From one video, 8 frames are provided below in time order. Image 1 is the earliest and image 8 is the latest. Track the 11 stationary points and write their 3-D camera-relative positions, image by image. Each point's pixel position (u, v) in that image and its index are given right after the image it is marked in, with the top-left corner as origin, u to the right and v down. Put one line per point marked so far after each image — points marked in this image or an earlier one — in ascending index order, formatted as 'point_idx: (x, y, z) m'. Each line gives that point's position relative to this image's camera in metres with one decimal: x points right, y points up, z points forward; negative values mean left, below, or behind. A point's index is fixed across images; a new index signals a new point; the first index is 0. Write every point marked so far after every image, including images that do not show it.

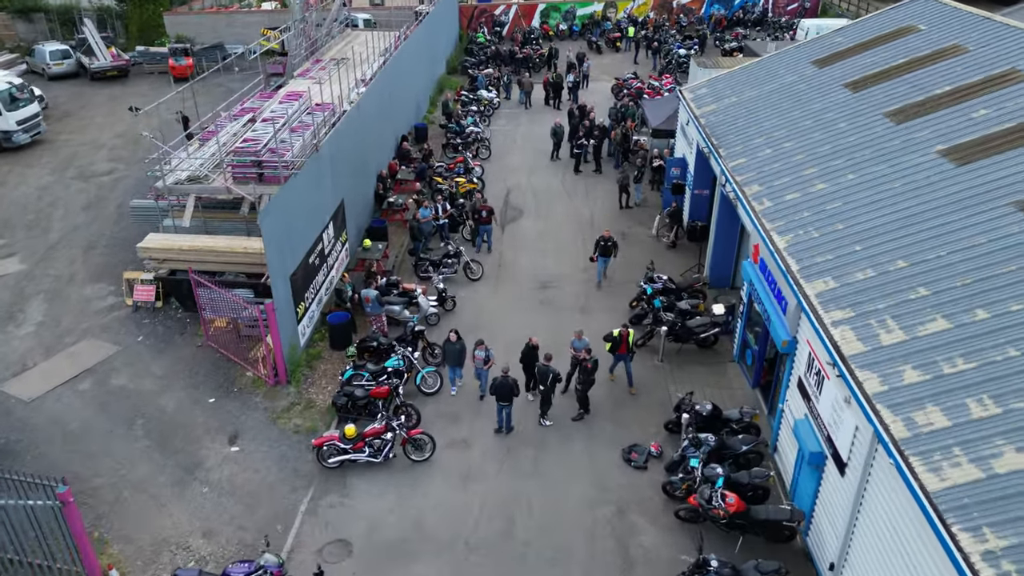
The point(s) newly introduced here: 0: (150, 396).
0: (-5.9, -1.8, +12.6) m
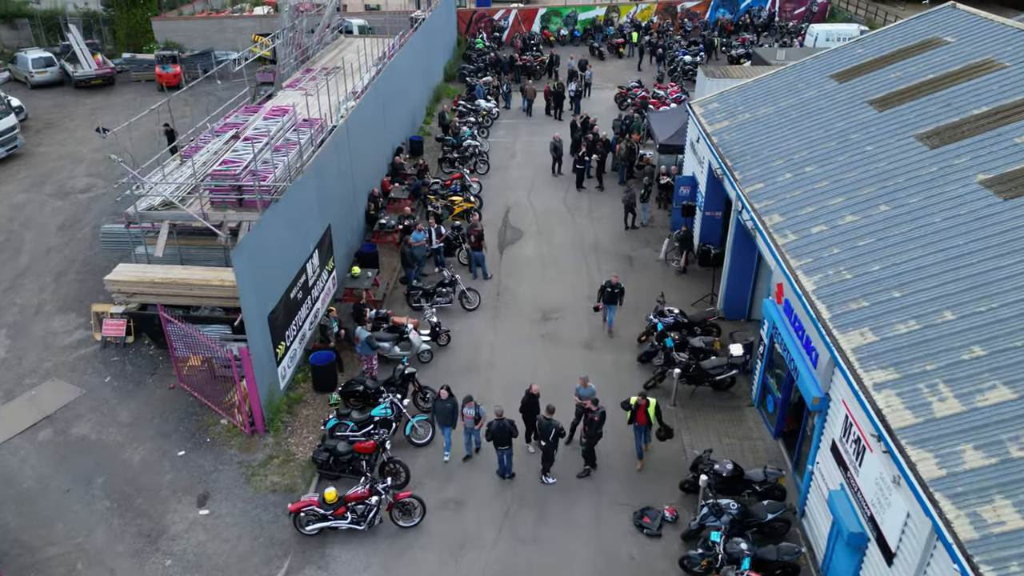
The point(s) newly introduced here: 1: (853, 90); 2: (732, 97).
0: (-5.9, -2.4, +11.5) m
1: (+6.6, +3.8, +15.1) m
2: (+5.0, +4.4, +17.6) m
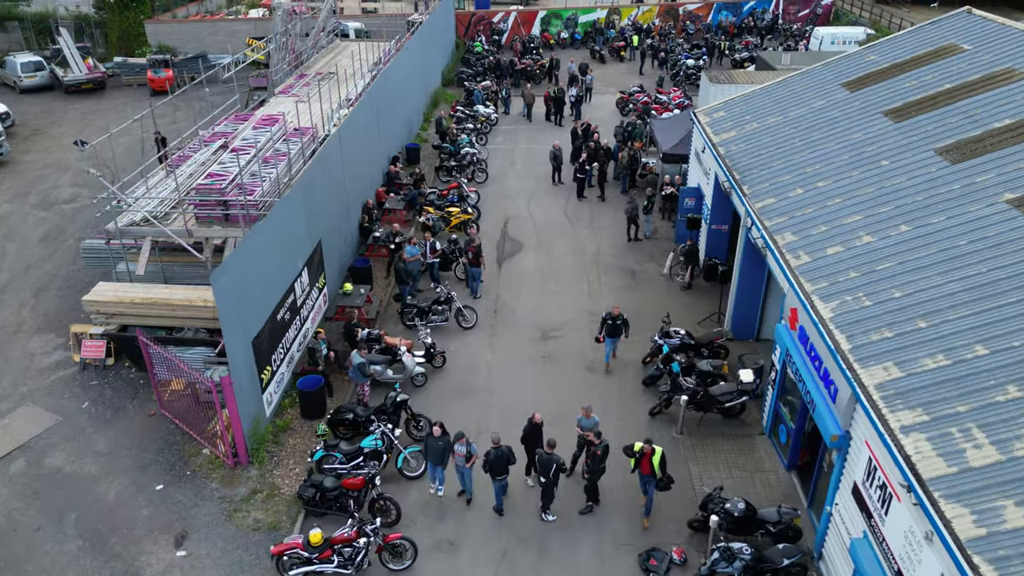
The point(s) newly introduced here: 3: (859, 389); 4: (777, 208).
0: (-5.9, -2.7, +10.9) m
1: (+6.6, +3.5, +14.5) m
2: (+5.0, +4.0, +17.0) m
3: (+3.7, -1.1, +8.2) m
4: (+4.2, +1.3, +12.4) m
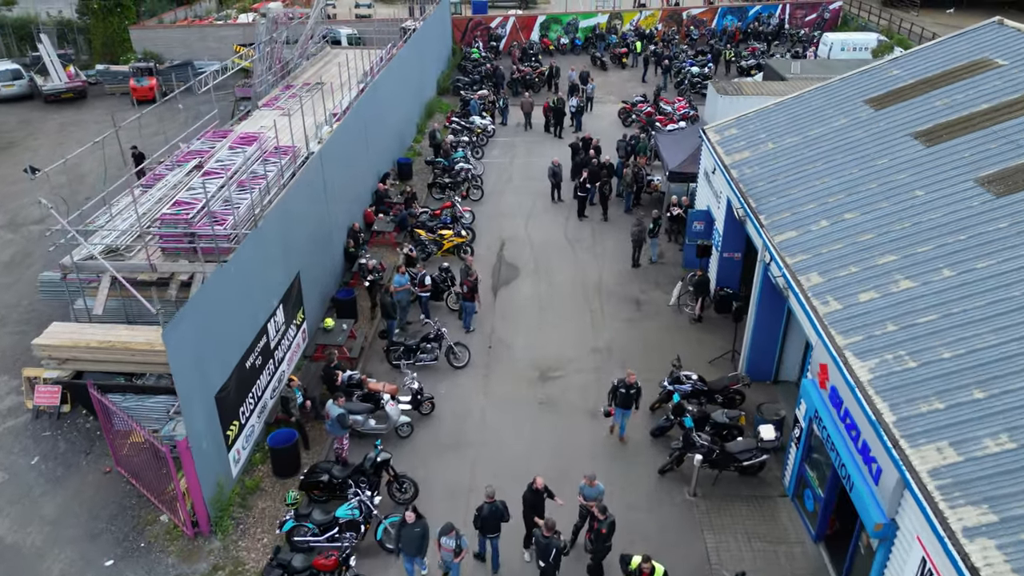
0: (-6.0, -3.3, +9.7) m
1: (+6.5, +2.9, +13.3) m
2: (+4.9, +3.4, +15.8) m
3: (+3.6, -1.7, +7.0) m
4: (+4.2, +0.6, +11.2) m
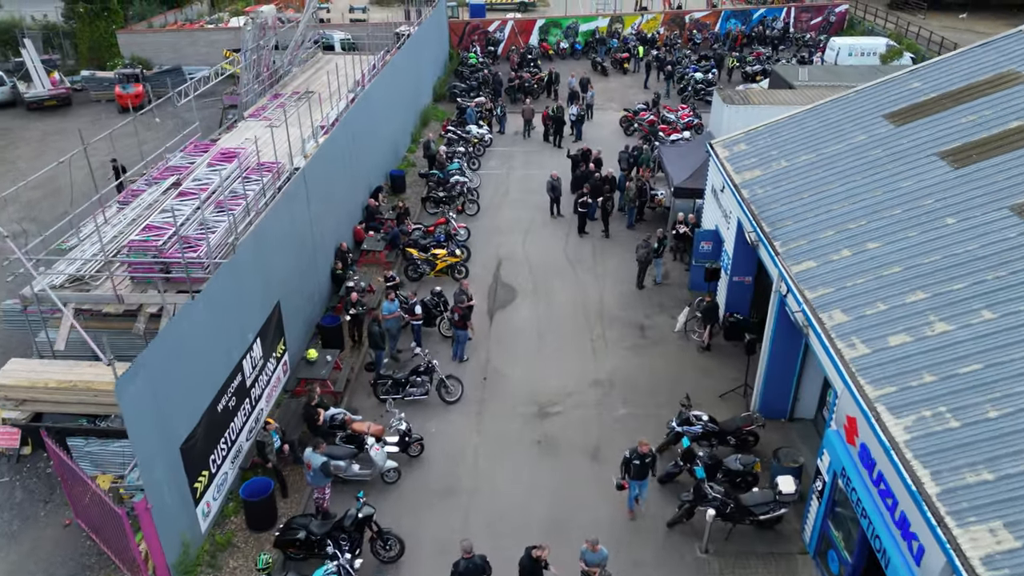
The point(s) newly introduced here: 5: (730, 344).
0: (-6.1, -3.8, +8.8) m
1: (+6.5, +2.4, +12.4) m
2: (+4.8, +2.9, +15.0) m
3: (+3.5, -2.2, +6.2) m
4: (+4.1, +0.2, +10.3) m
5: (+4.0, -1.0, +14.1) m
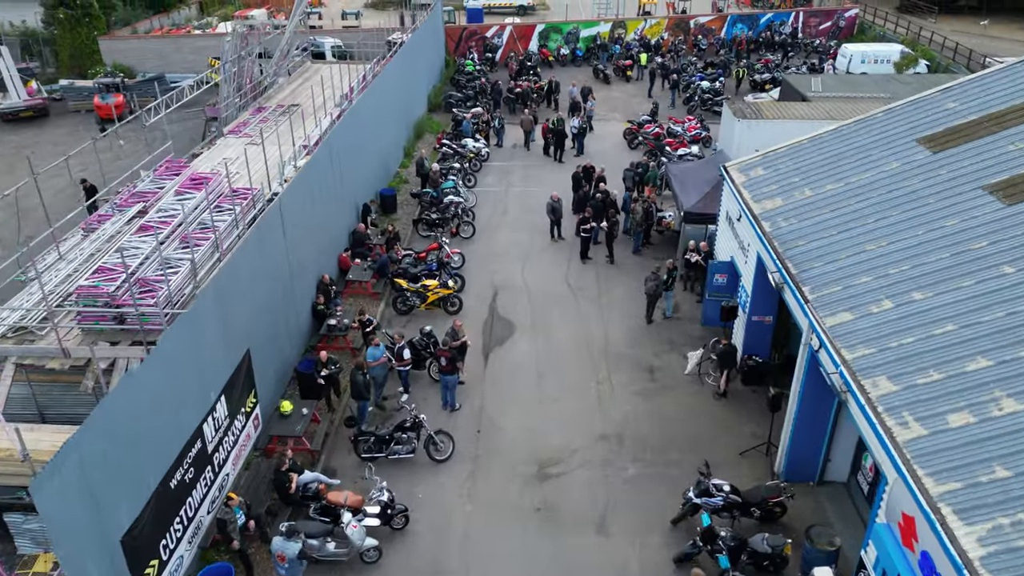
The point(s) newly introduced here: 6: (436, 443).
0: (-6.1, -4.5, +7.5) m
1: (+6.4, +1.7, +11.2) m
2: (+4.8, +2.2, +13.7) m
3: (+3.5, -2.8, +4.9) m
4: (+4.0, -0.5, +9.1) m
5: (+3.9, -1.7, +12.9) m
6: (-1.1, -2.2, +11.3) m
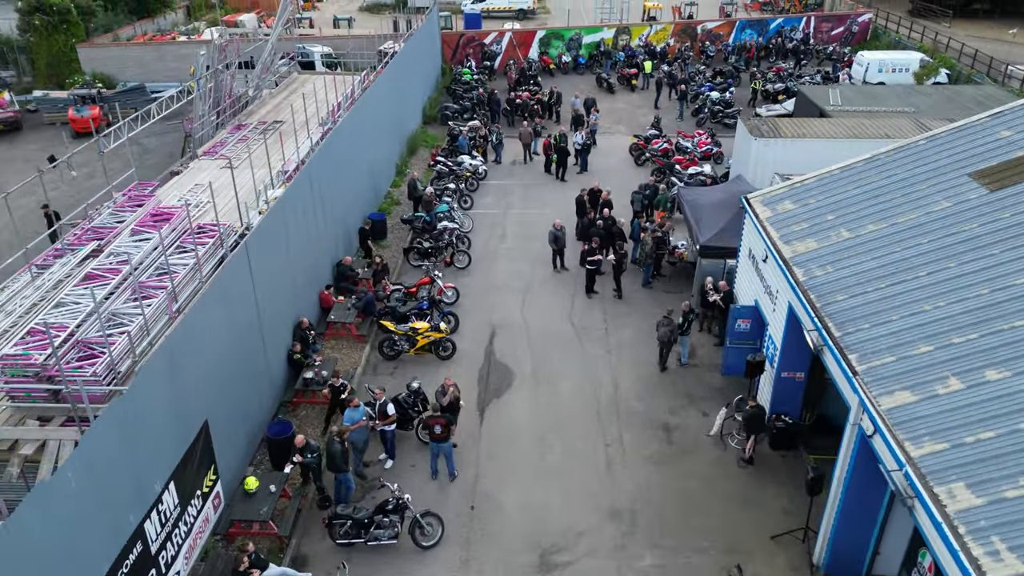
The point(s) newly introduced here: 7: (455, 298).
0: (-6.1, -5.2, +6.1) m
1: (+6.4, +1.0, +9.7) m
2: (+4.7, +1.5, +12.2) m
3: (+3.5, -3.6, +3.4) m
4: (+4.0, -1.3, +7.6) m
5: (+3.9, -2.5, +11.4) m
6: (-1.1, -3.0, +9.8) m
7: (-1.1, -0.2, +15.5) m
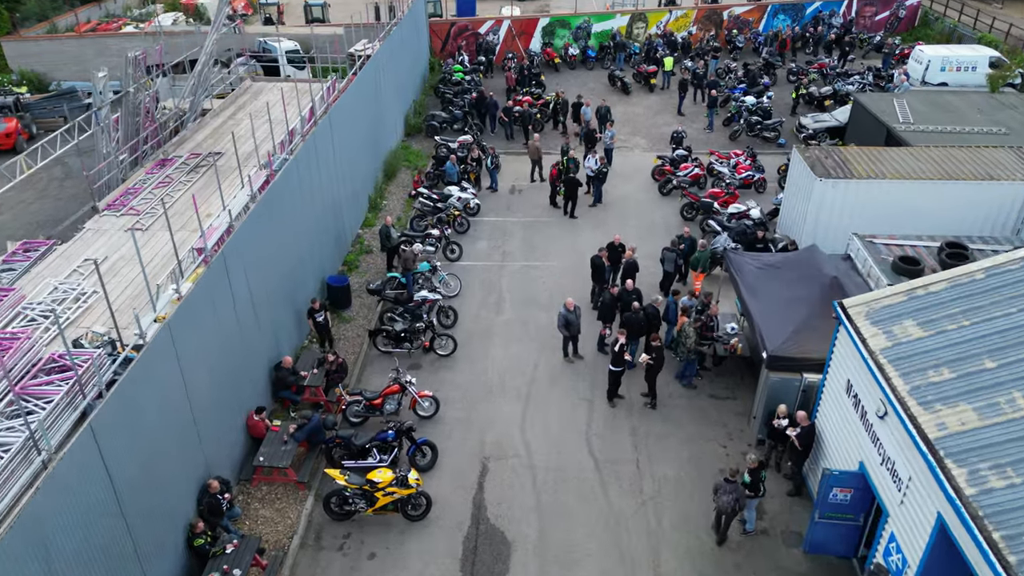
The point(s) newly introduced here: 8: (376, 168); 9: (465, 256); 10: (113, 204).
0: (-6.2, -7.3, +2.4) m
1: (+6.4, -0.9, +5.8) m
2: (+4.7, -0.3, +8.3) m
3: (+3.4, -5.7, -0.3) m
4: (+4.0, -3.2, +3.8) m
5: (+3.9, -4.3, +7.6) m
6: (-1.2, -4.9, +6.0) m
7: (-1.2, -1.9, +11.6) m
8: (-3.4, +3.0, +19.1) m
9: (-1.0, +0.6, +16.4) m
10: (-6.7, +1.4, +13.1) m
